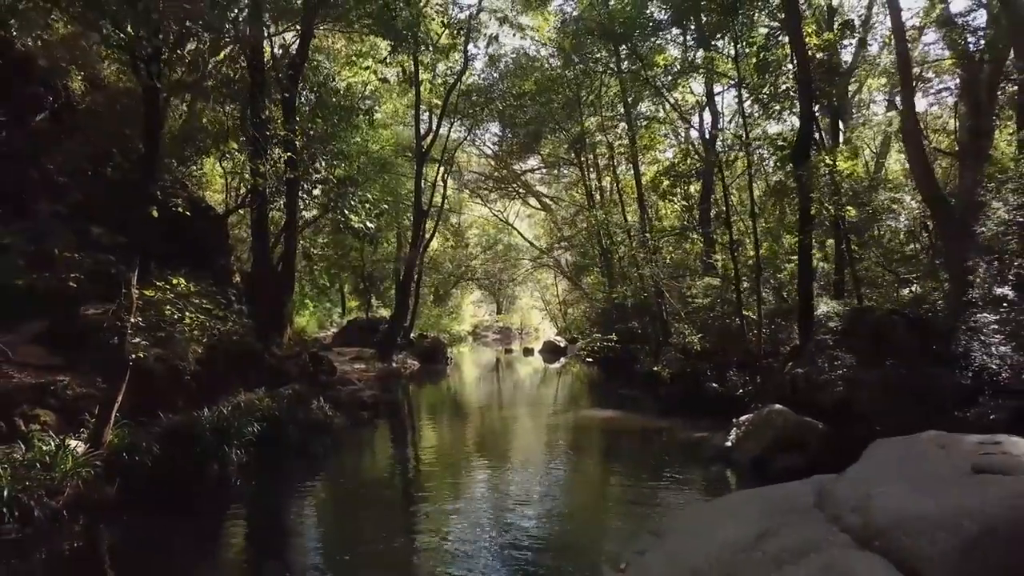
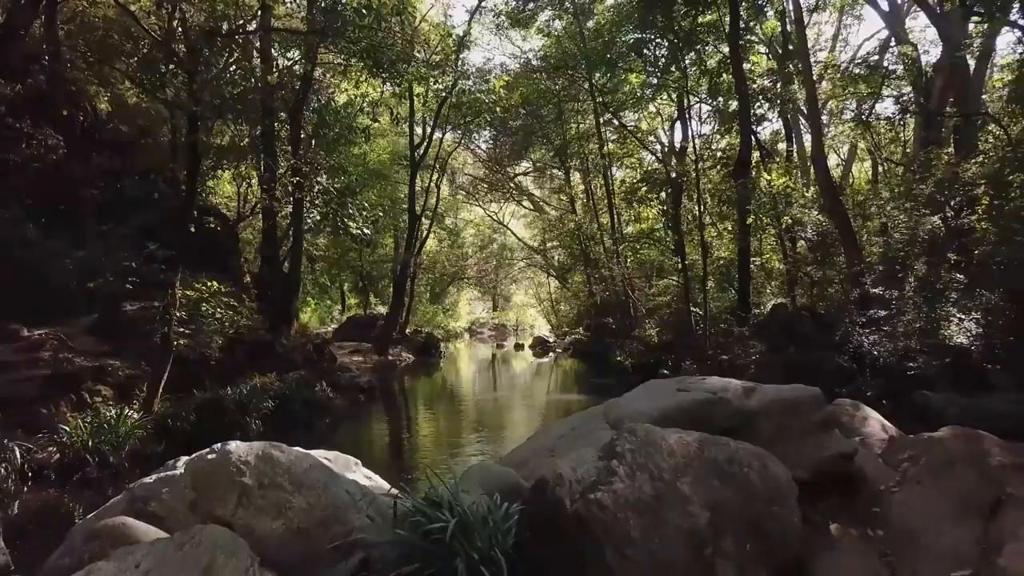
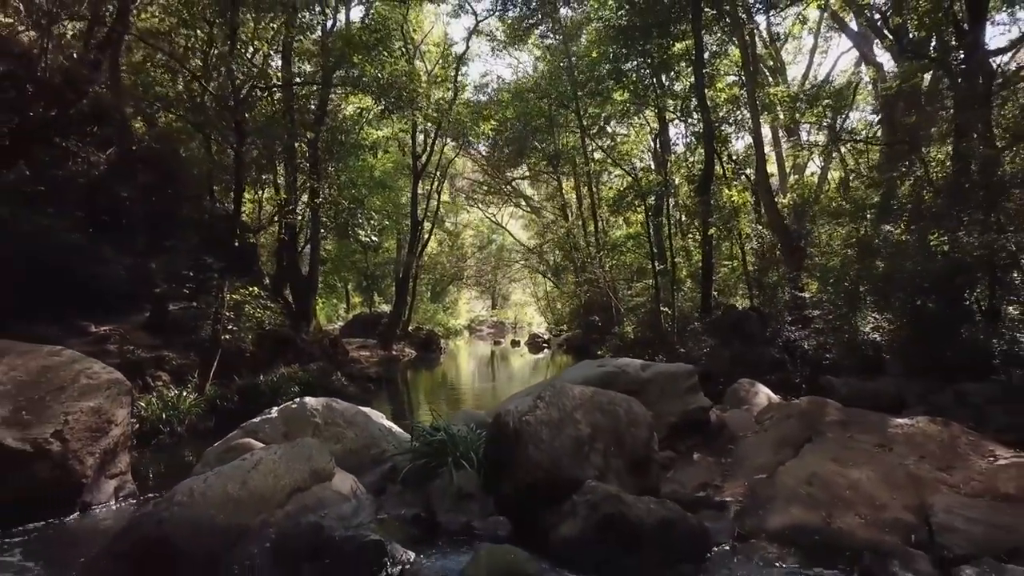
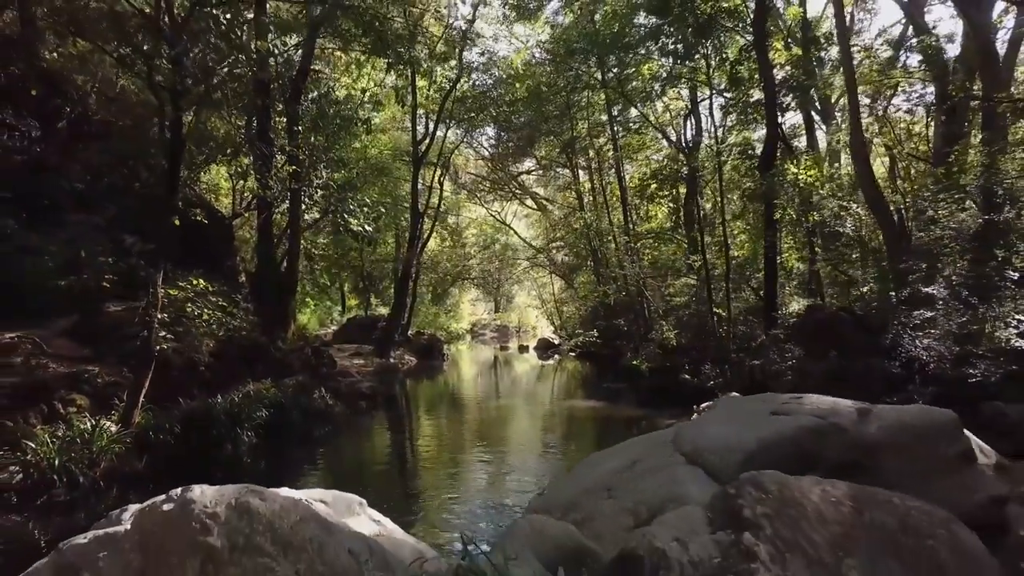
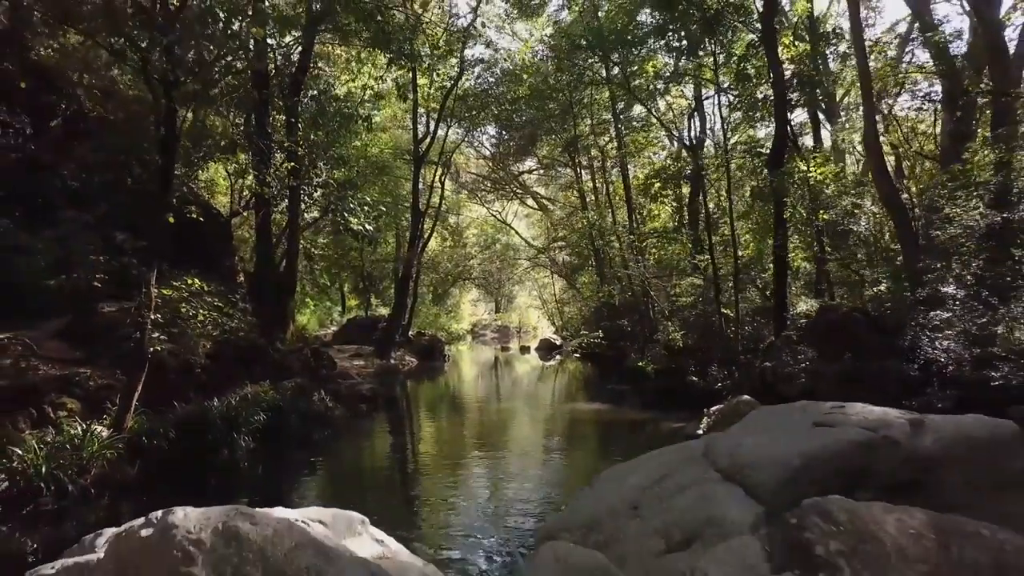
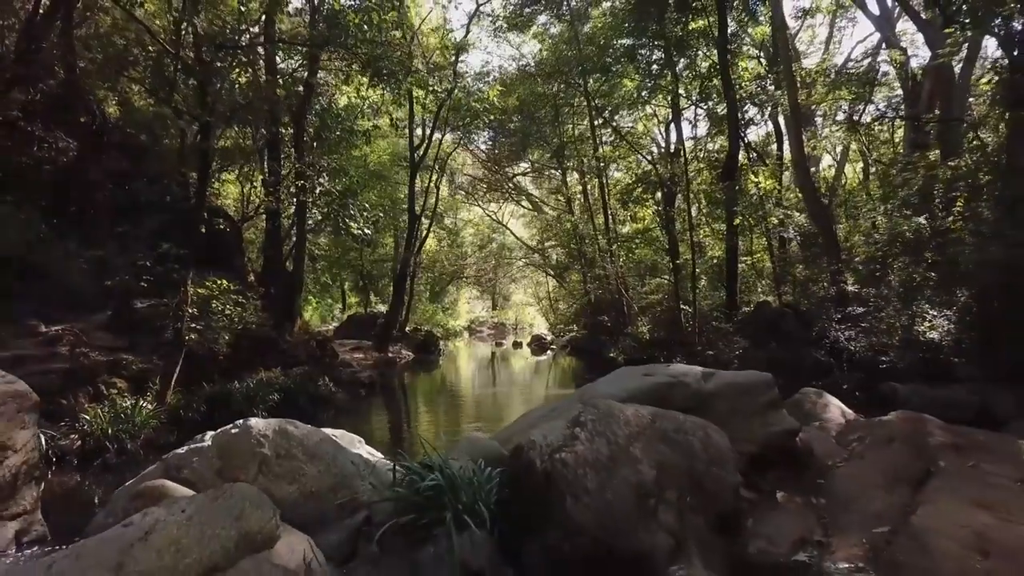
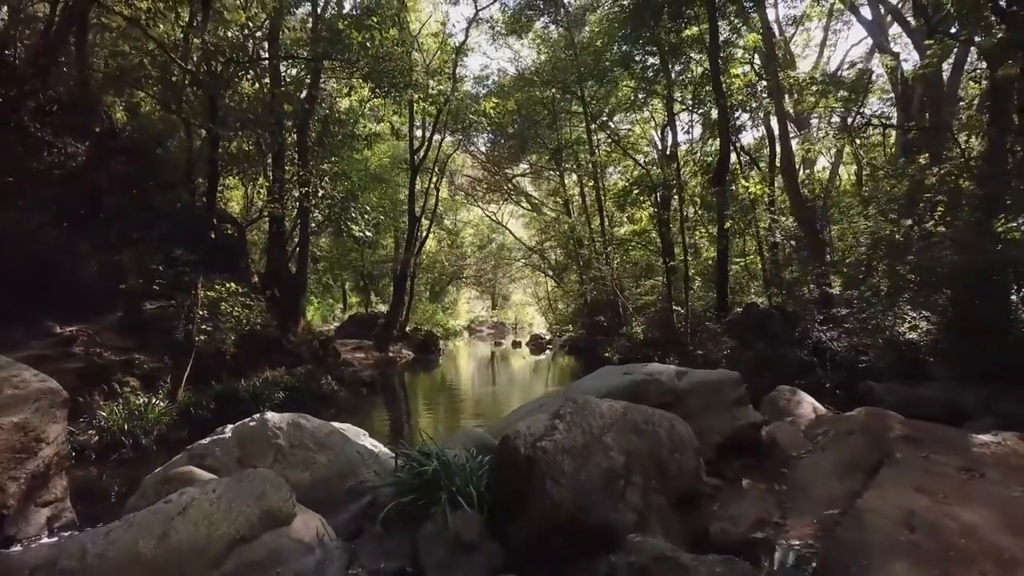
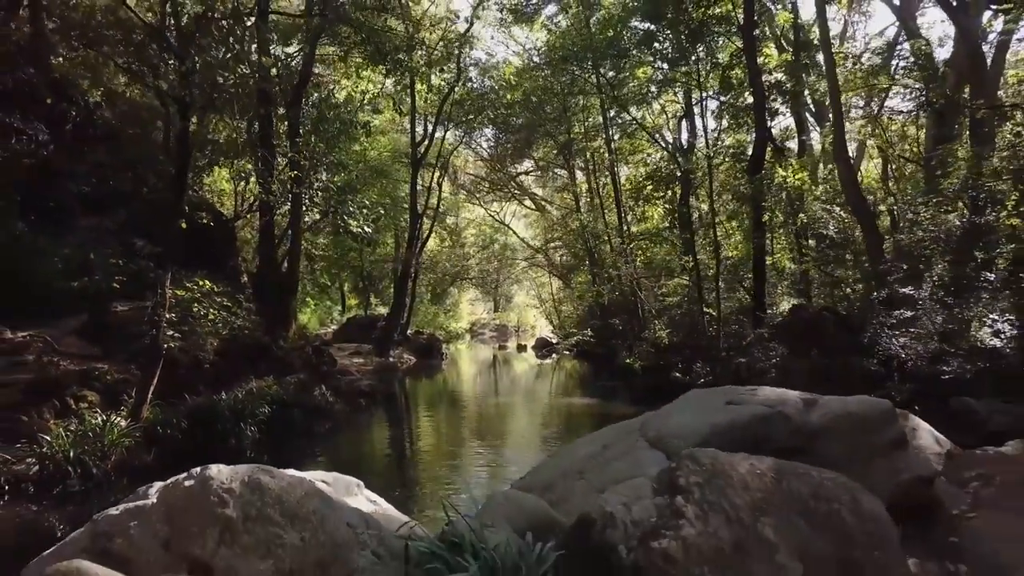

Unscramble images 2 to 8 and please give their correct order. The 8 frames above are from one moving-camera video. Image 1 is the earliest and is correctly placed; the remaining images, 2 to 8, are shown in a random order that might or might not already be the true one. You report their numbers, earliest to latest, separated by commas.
5, 4, 8, 2, 6, 7, 3
